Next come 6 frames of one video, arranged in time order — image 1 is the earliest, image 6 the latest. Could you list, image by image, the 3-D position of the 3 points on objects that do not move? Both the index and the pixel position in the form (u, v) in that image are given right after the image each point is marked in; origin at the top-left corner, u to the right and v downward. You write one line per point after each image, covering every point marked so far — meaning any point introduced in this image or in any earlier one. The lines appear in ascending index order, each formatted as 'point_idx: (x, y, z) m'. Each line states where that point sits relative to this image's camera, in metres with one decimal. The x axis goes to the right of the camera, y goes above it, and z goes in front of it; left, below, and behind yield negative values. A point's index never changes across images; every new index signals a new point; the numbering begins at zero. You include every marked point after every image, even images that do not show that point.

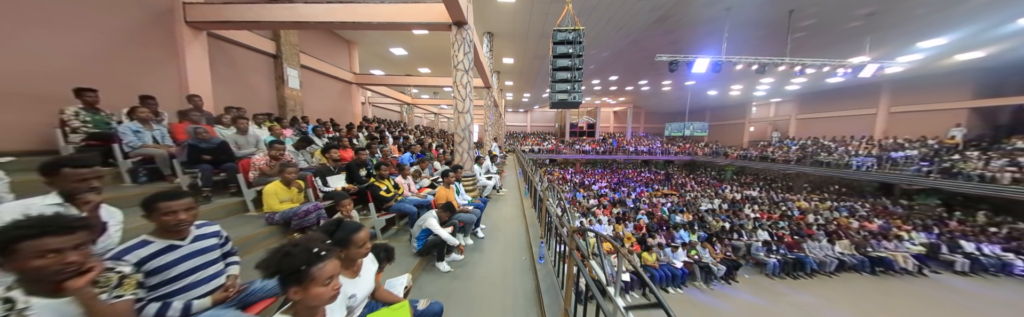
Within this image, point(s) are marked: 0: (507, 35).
0: (-0.2, +4.7, +8.8) m
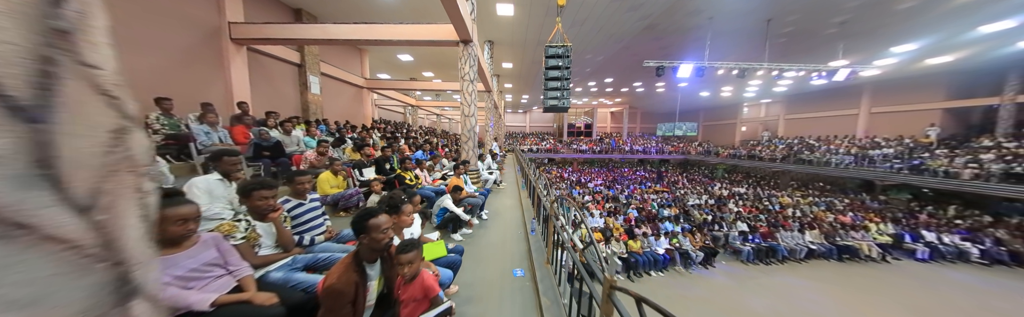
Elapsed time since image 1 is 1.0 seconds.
0: (-0.2, +4.8, +9.5) m
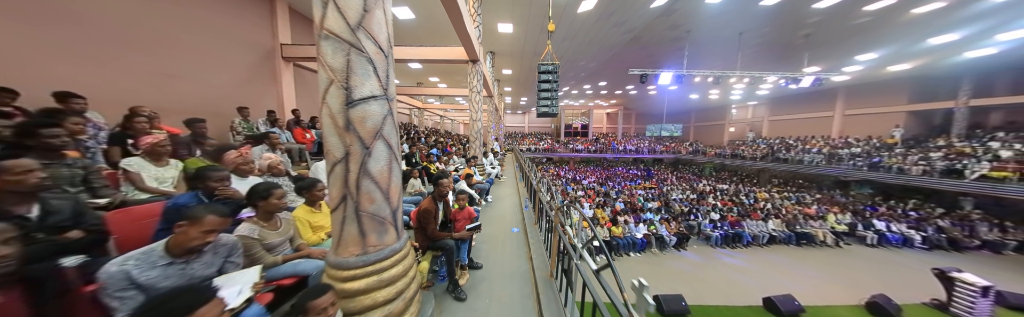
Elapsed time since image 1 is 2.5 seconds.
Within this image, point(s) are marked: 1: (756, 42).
0: (-0.3, +4.9, +10.5) m
1: (+11.4, +5.4, +10.6) m
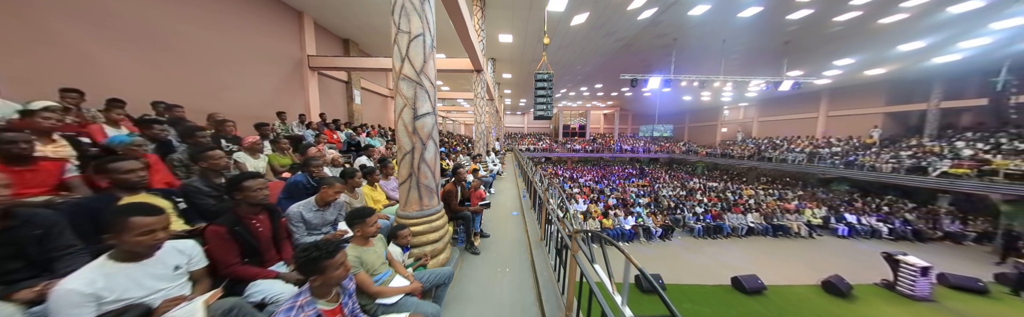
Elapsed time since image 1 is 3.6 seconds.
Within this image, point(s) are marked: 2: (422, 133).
0: (-0.3, +4.9, +11.3) m
1: (+11.4, +5.5, +11.4) m
2: (-0.8, +0.2, +2.1) m
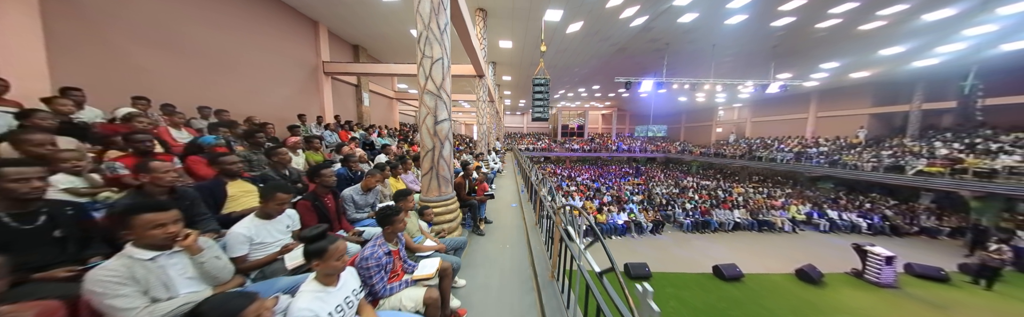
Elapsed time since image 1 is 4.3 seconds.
0: (-0.3, +5.0, +11.9) m
1: (+11.4, +5.5, +11.9) m
2: (-0.8, +0.3, +2.6) m
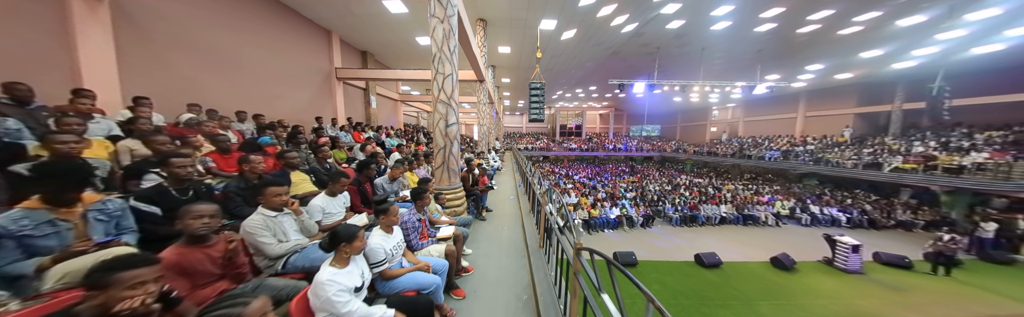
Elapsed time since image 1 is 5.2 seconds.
0: (-0.4, +5.1, +12.5) m
1: (+11.3, +5.6, +12.6) m
2: (-0.9, +0.3, +3.3) m
